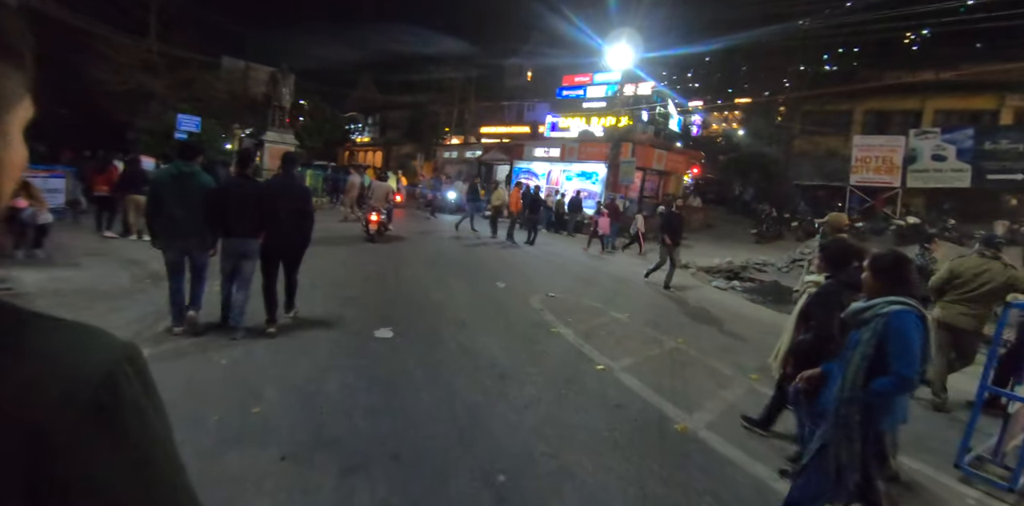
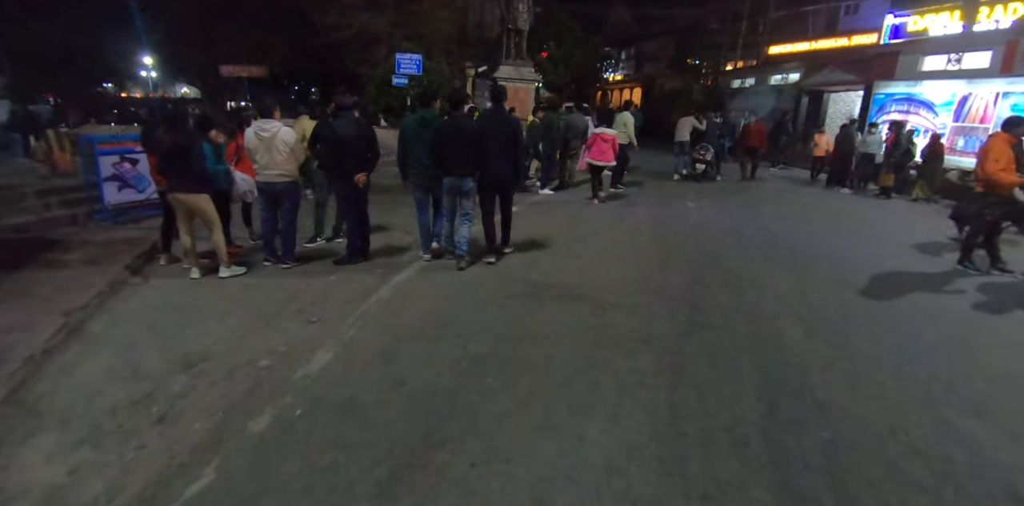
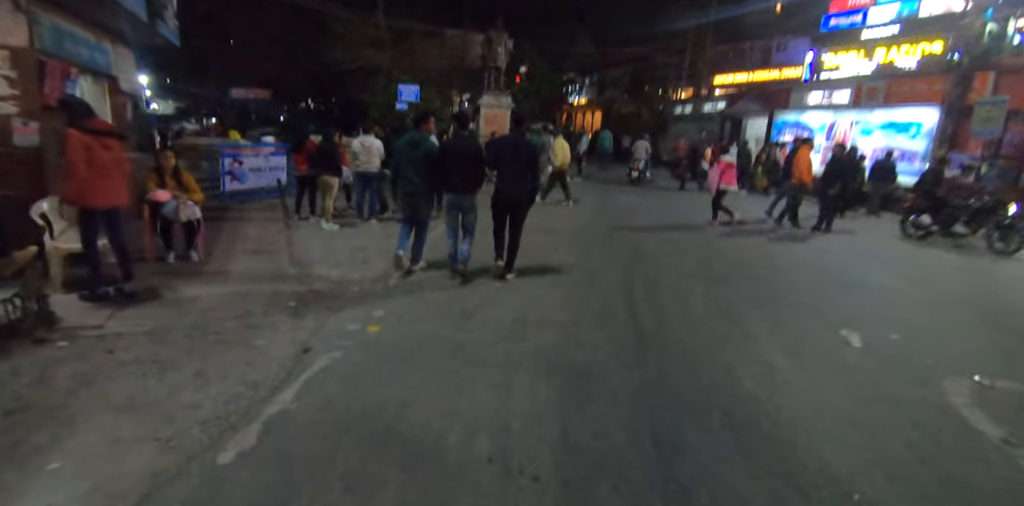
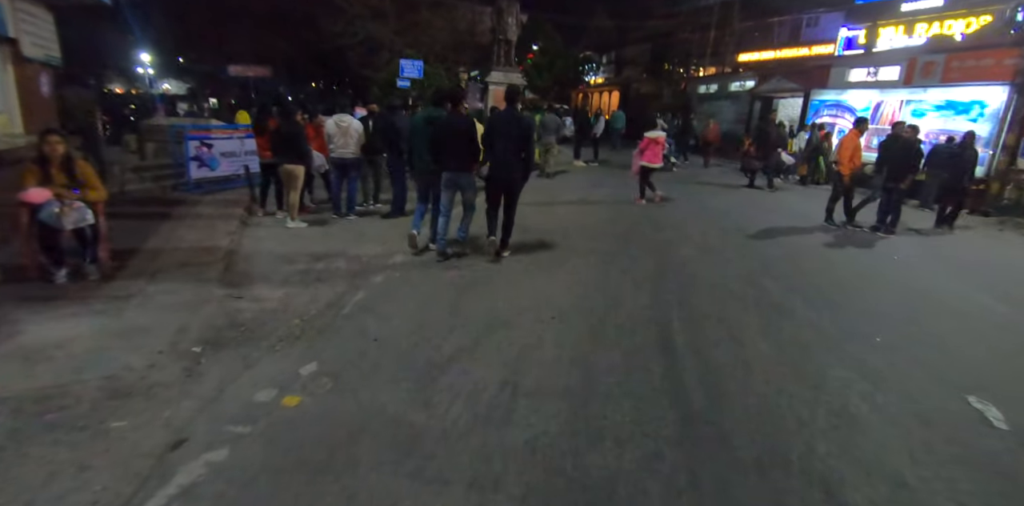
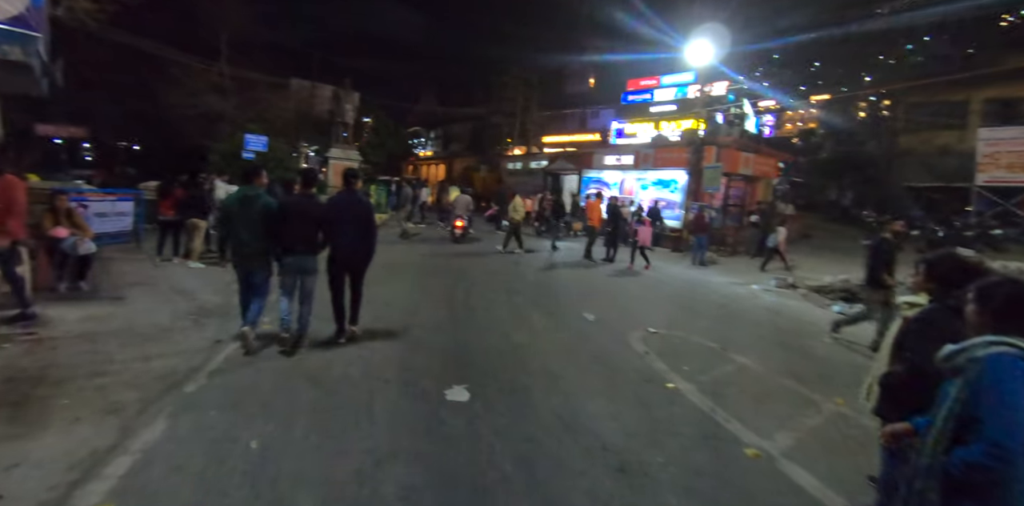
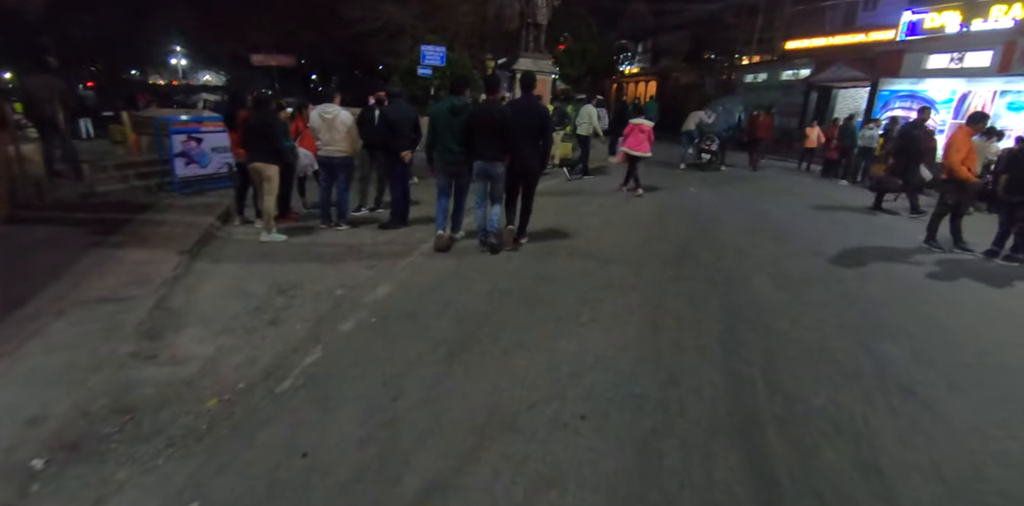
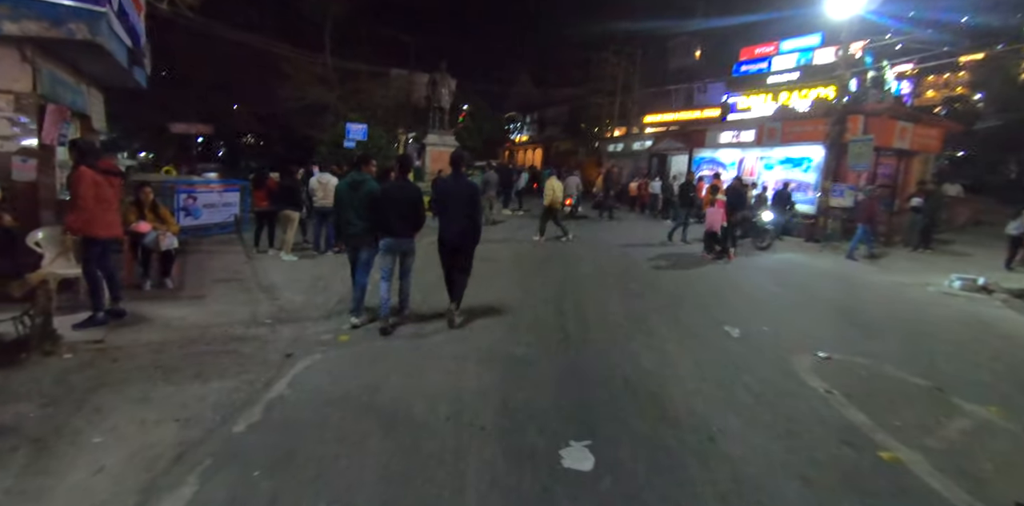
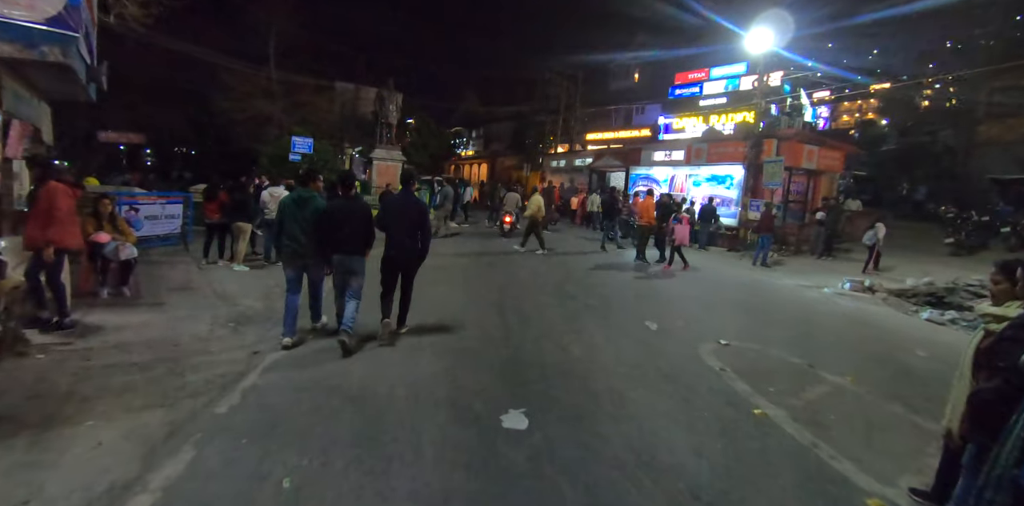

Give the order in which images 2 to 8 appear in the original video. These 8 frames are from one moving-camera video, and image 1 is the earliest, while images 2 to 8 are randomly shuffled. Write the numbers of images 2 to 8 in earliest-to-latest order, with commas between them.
5, 8, 7, 3, 4, 6, 2
